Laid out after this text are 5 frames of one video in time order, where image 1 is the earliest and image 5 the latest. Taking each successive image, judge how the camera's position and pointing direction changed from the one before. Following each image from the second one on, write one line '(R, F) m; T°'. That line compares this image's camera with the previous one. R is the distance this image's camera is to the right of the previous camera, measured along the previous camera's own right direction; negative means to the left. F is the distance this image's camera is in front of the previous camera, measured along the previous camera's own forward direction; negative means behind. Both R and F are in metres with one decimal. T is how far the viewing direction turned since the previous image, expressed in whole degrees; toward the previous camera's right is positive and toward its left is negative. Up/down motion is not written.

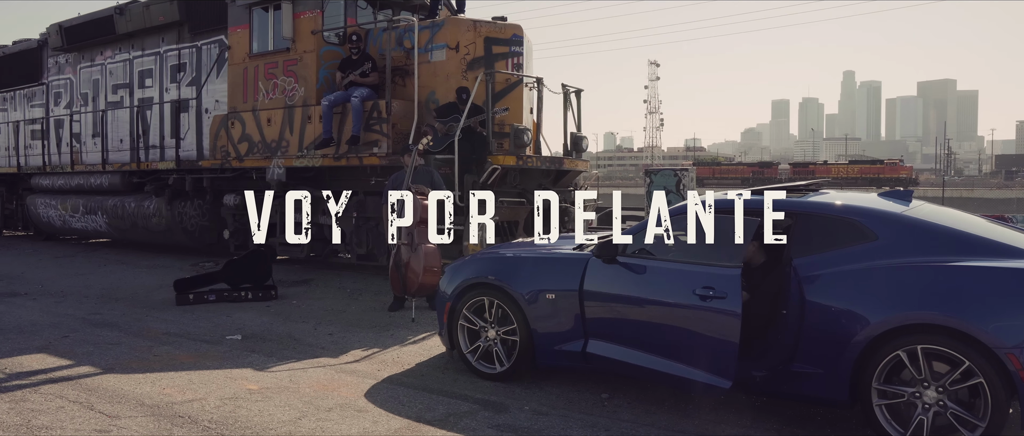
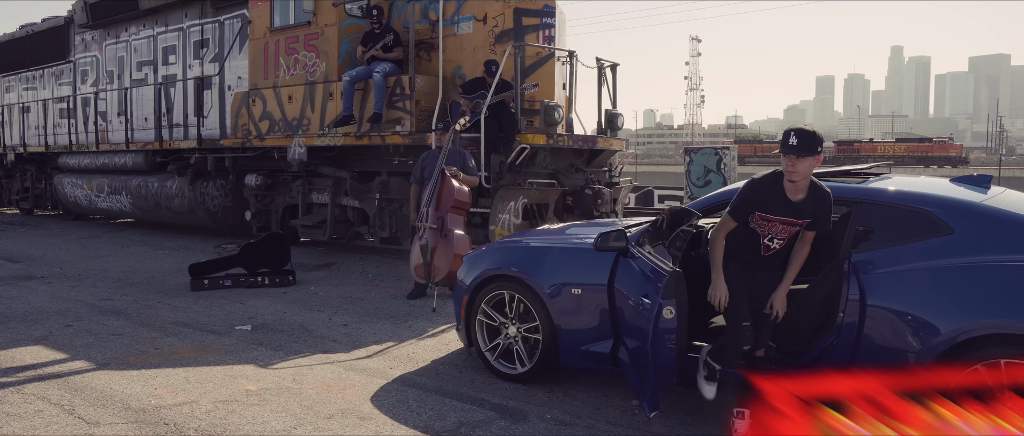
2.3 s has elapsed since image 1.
(+0.1, +0.5) m; -3°
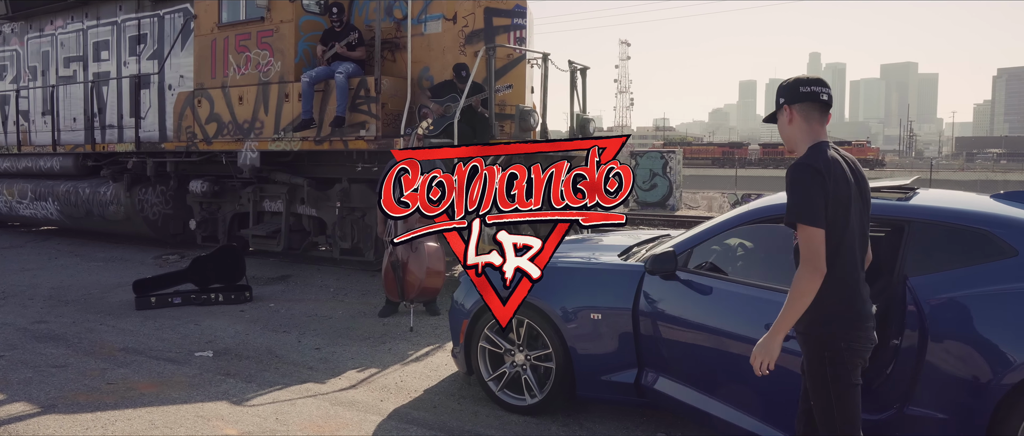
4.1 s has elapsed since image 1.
(-0.5, +0.4) m; +5°
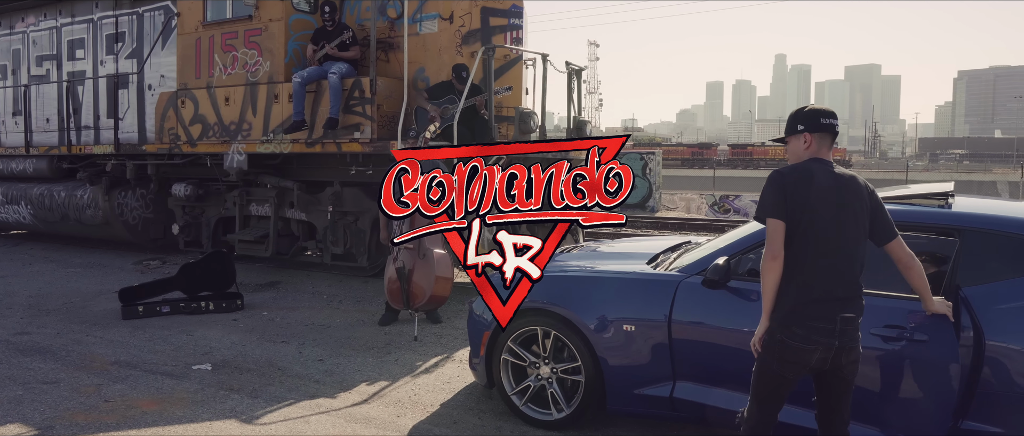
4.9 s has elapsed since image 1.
(-0.3, +0.2) m; +2°
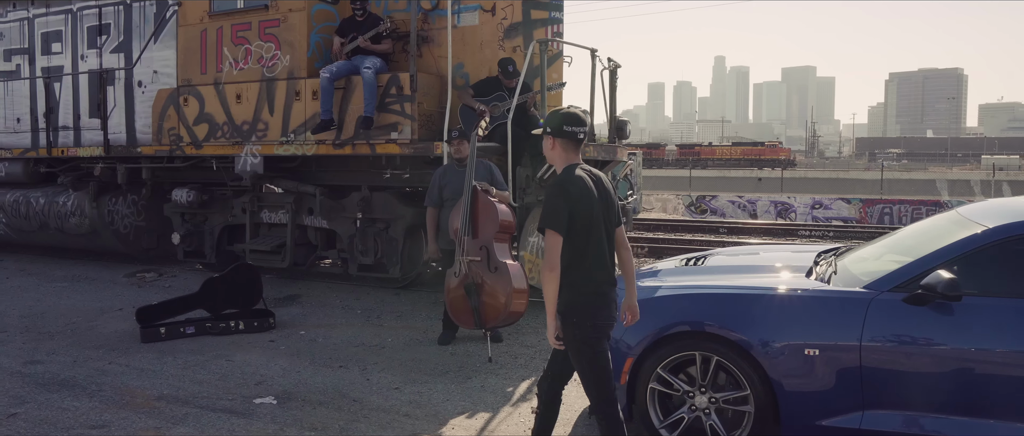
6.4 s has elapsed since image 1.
(-1.1, +0.6) m; +4°
